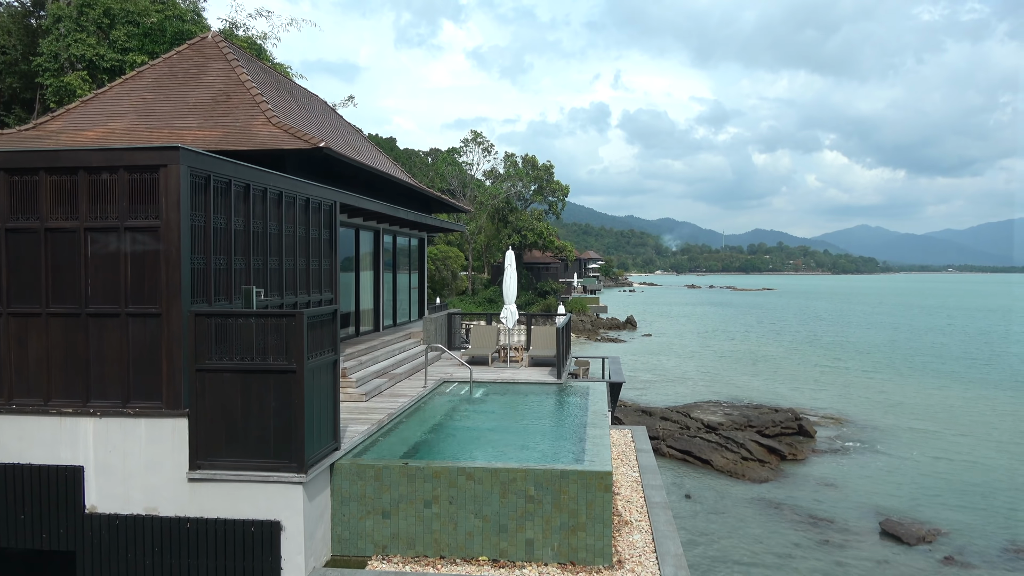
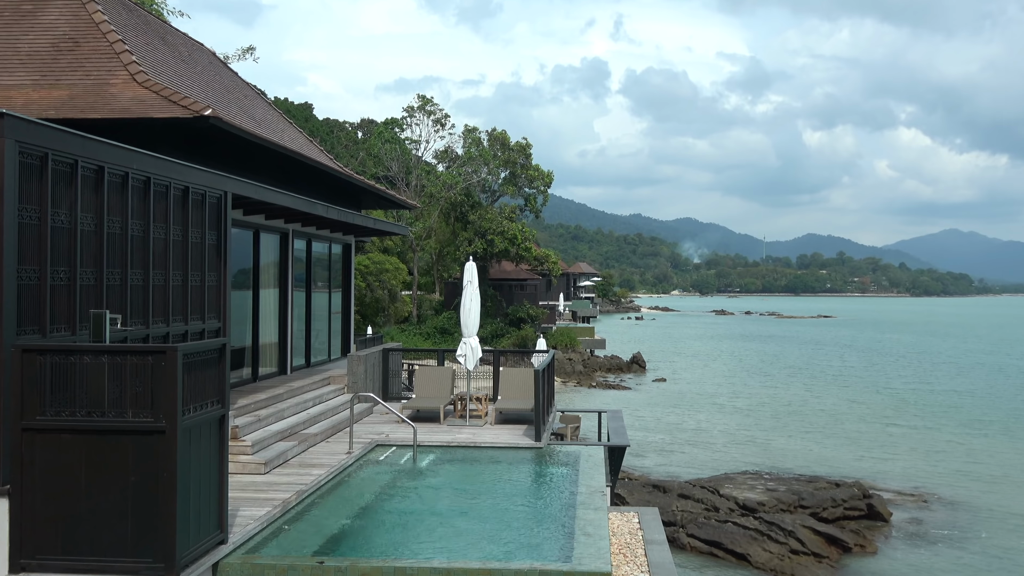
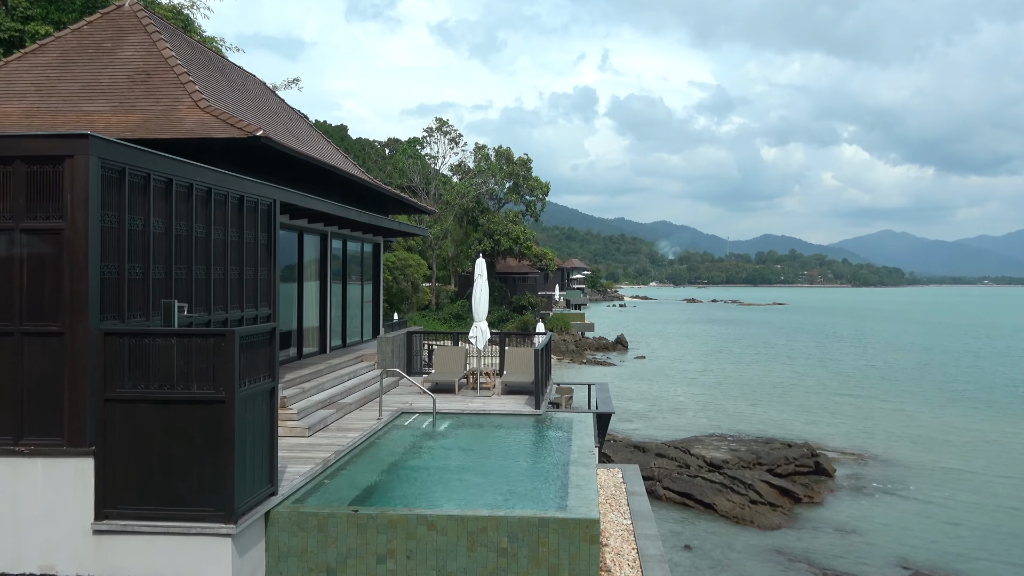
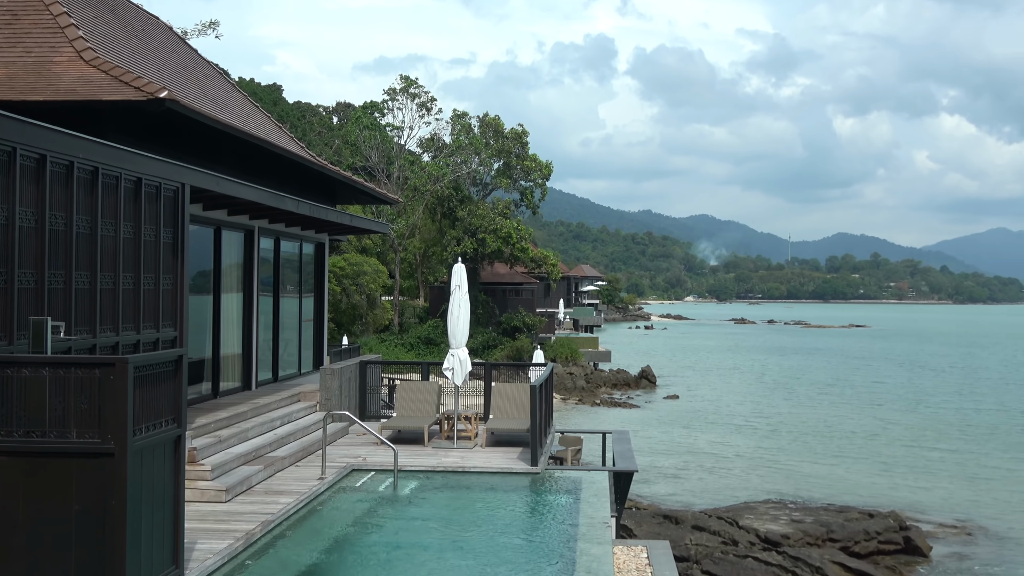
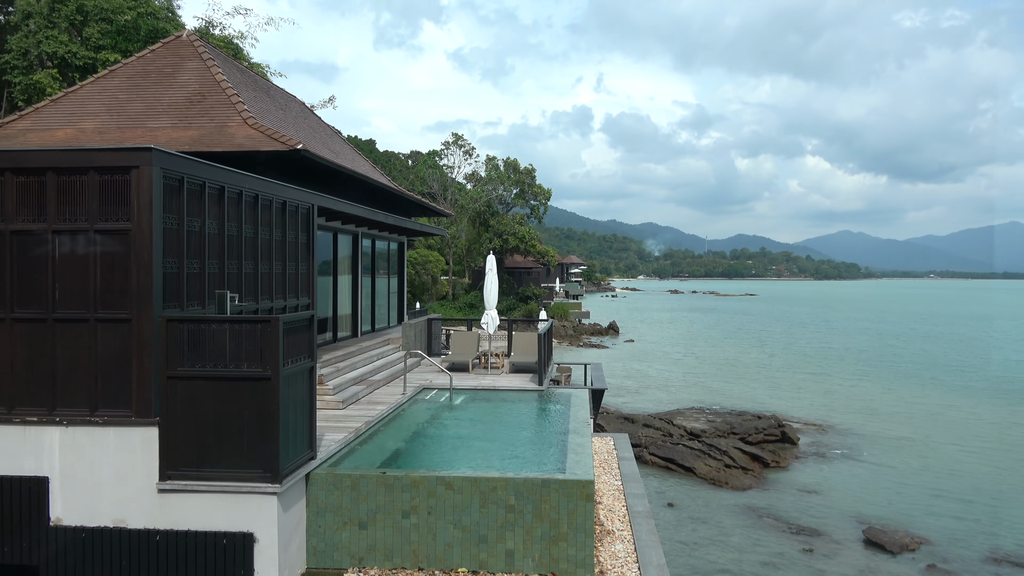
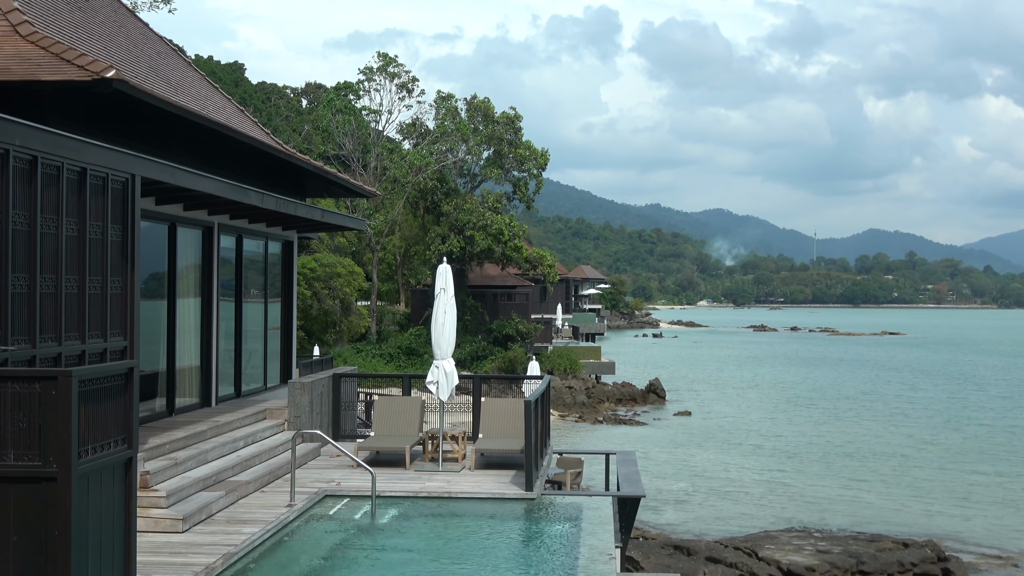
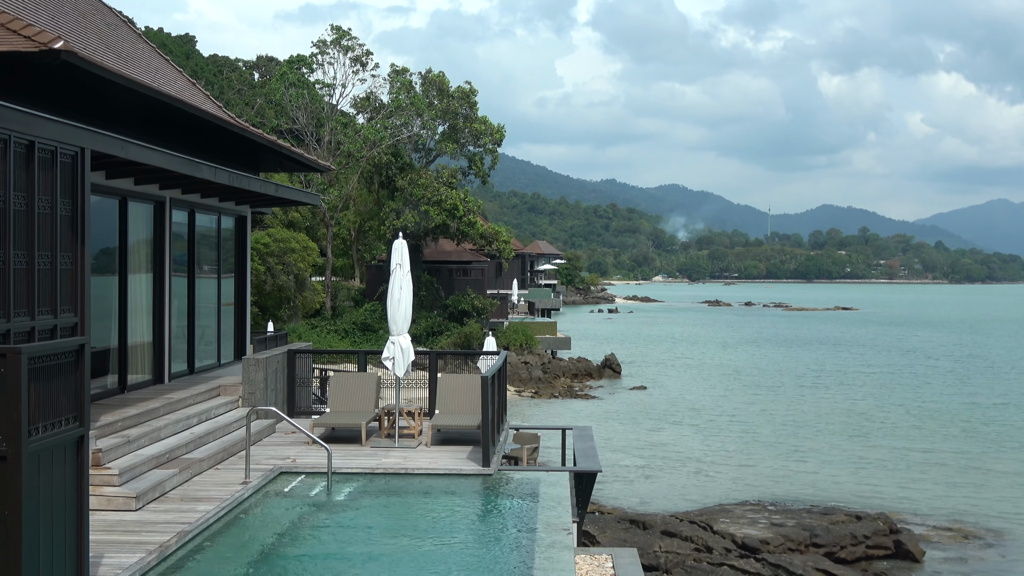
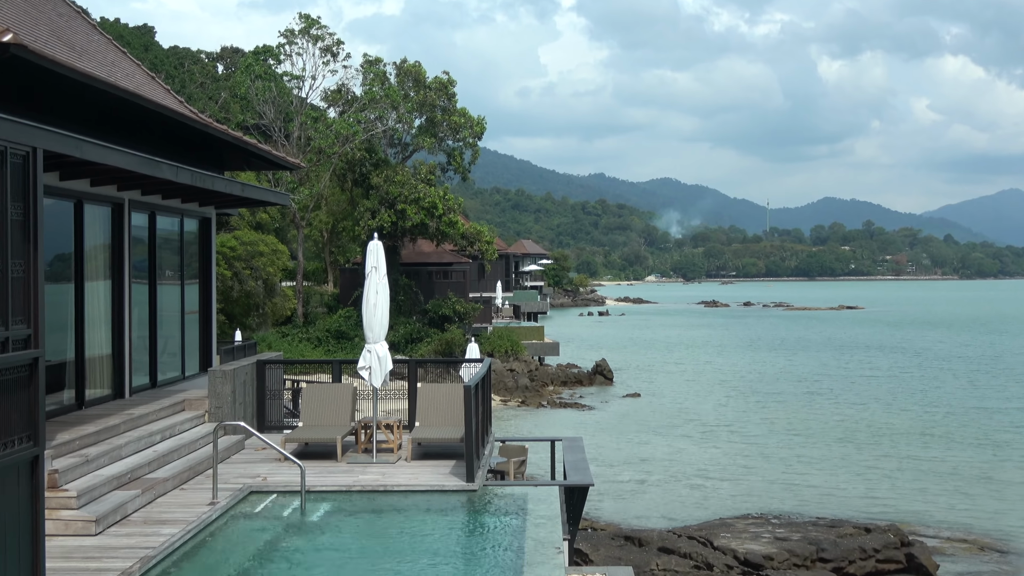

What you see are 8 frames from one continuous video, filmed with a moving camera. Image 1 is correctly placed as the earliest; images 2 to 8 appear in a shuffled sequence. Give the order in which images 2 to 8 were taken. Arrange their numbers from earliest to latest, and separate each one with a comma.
5, 3, 2, 4, 6, 7, 8
